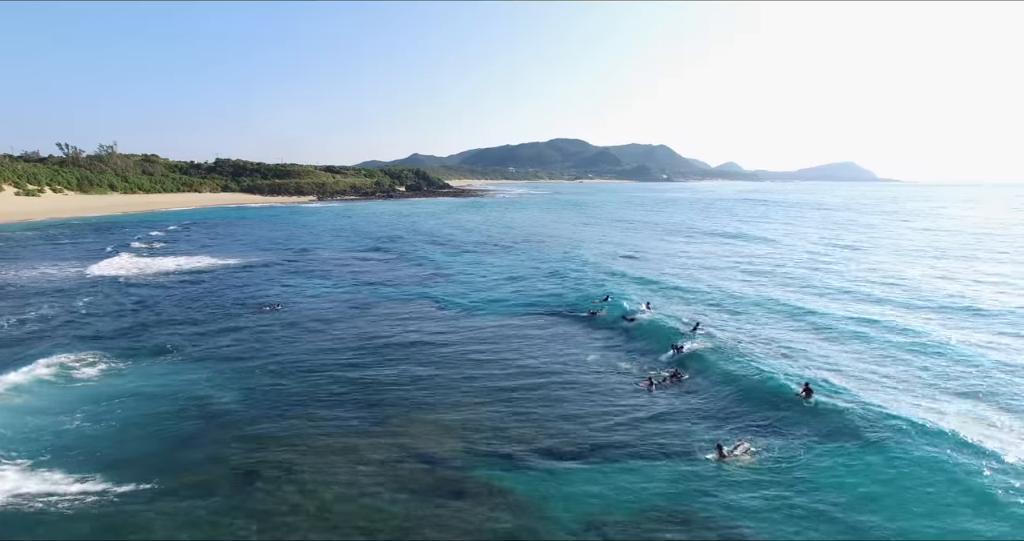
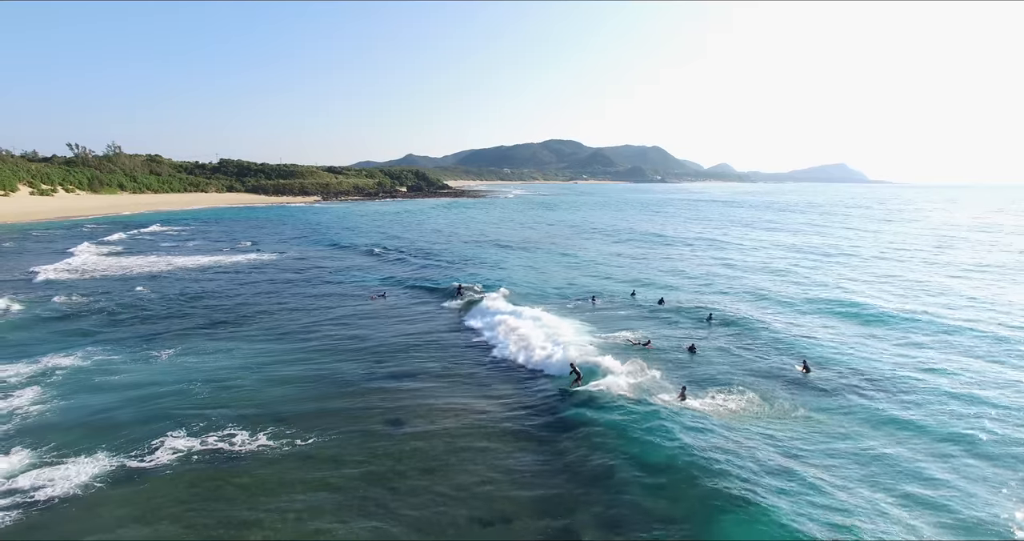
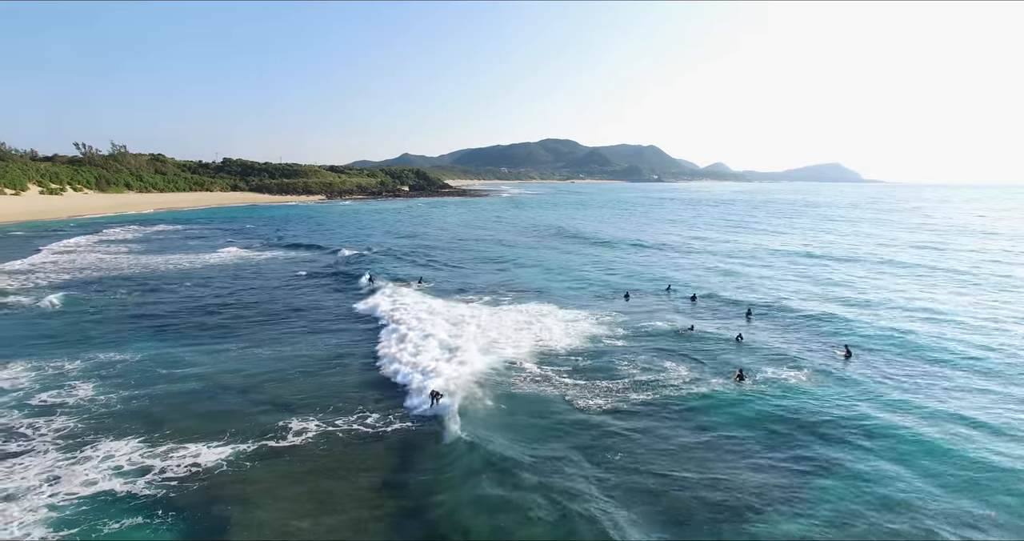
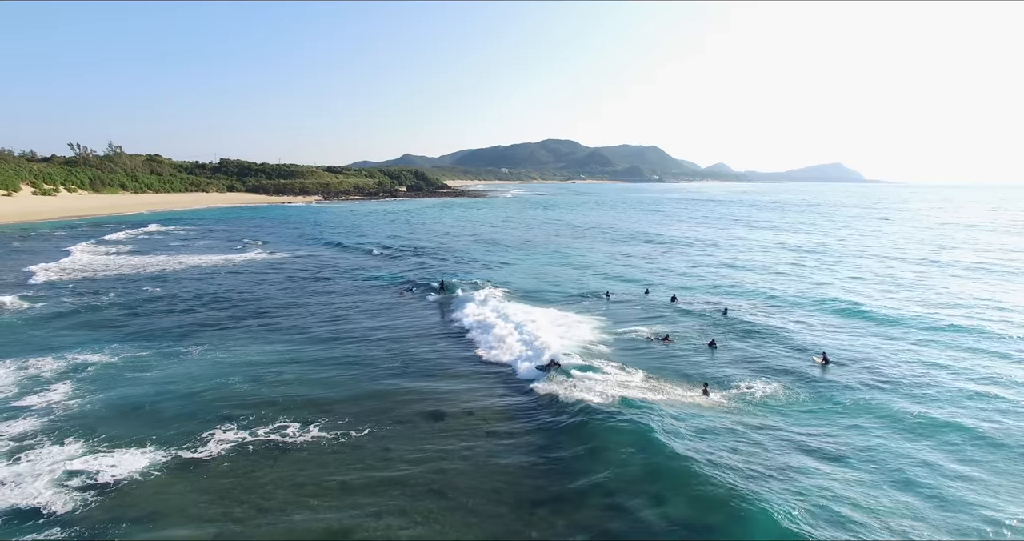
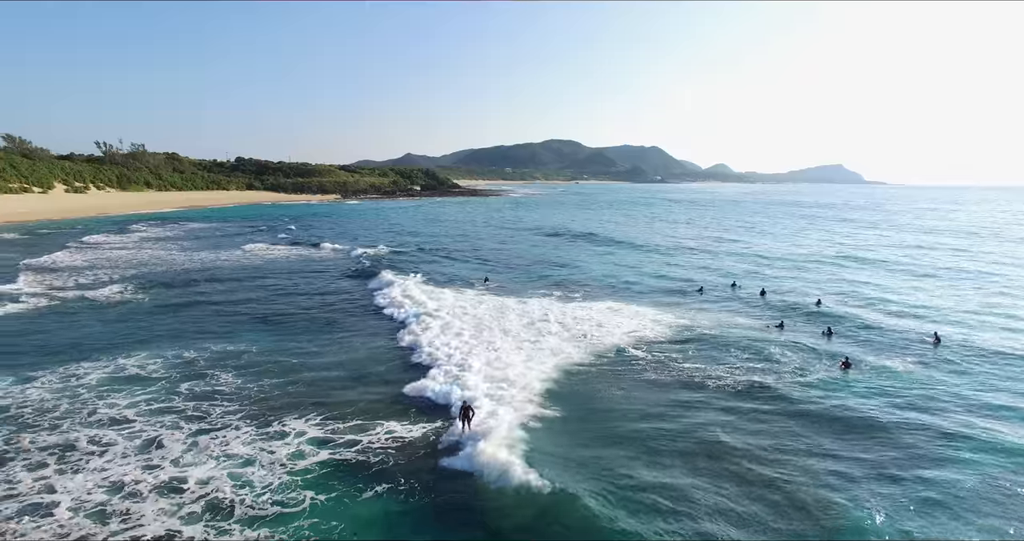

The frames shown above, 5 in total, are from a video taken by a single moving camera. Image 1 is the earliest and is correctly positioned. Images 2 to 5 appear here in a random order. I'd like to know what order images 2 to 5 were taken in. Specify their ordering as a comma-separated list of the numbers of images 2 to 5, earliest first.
2, 4, 3, 5
